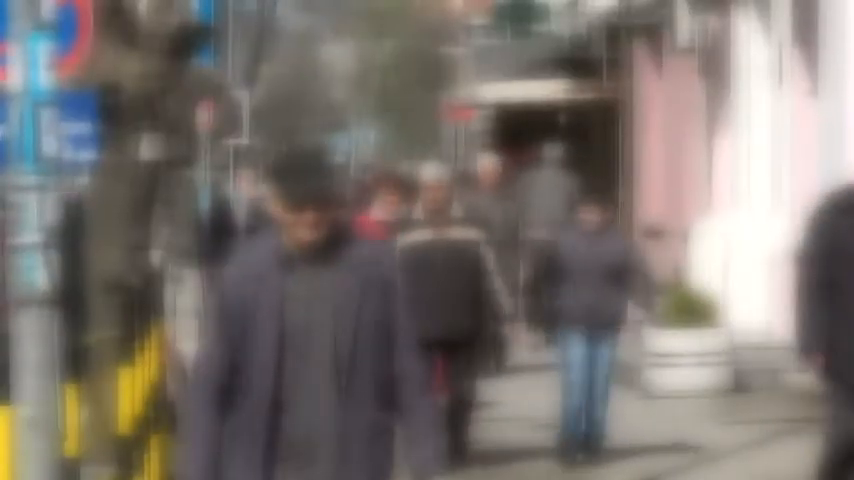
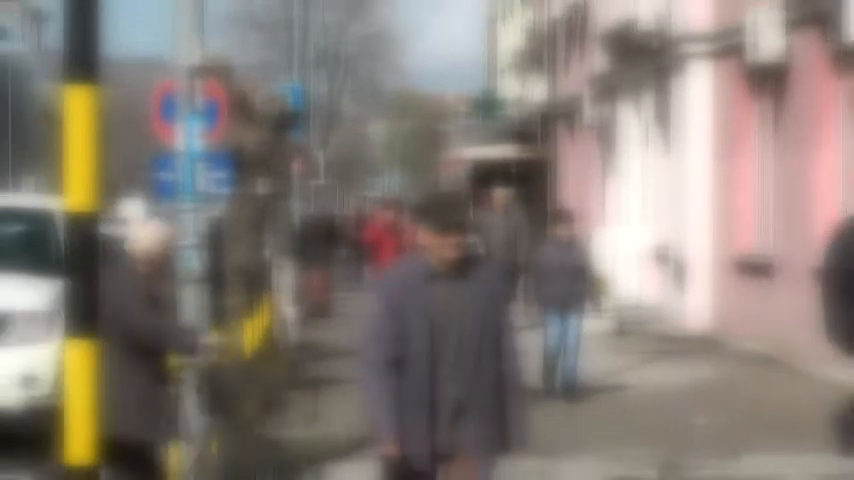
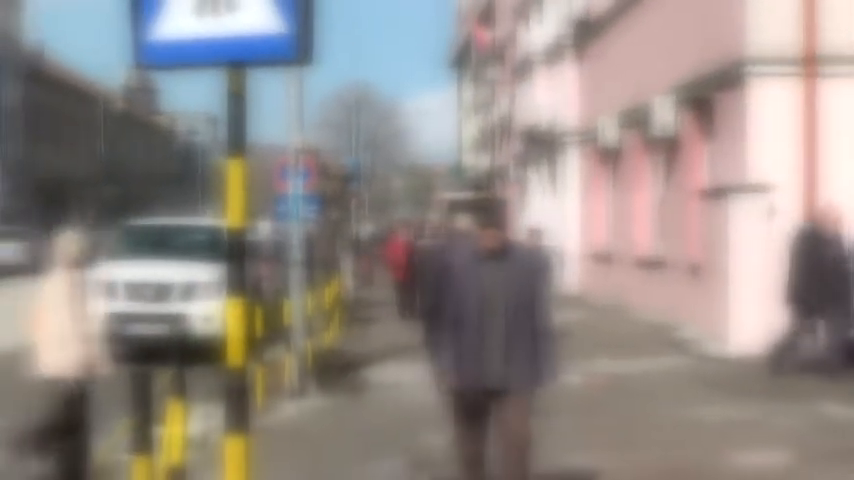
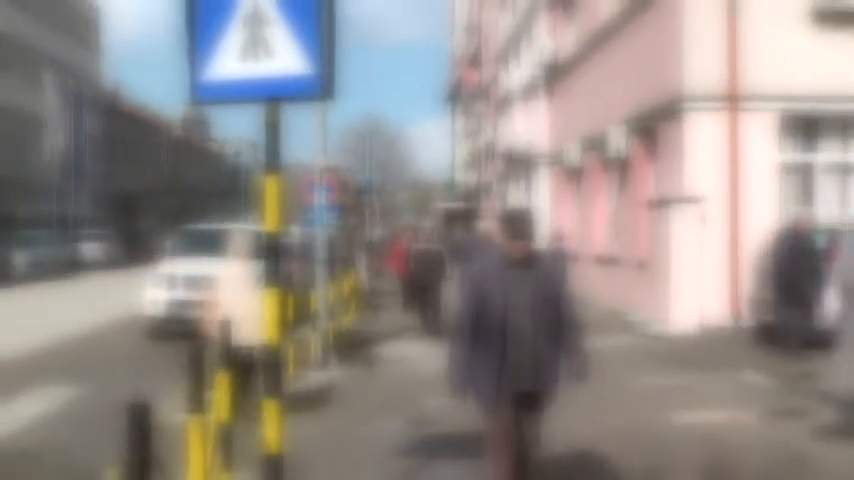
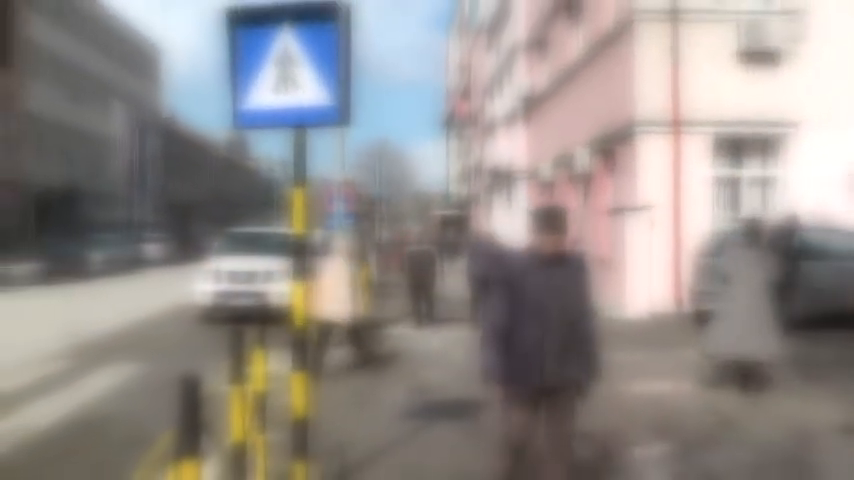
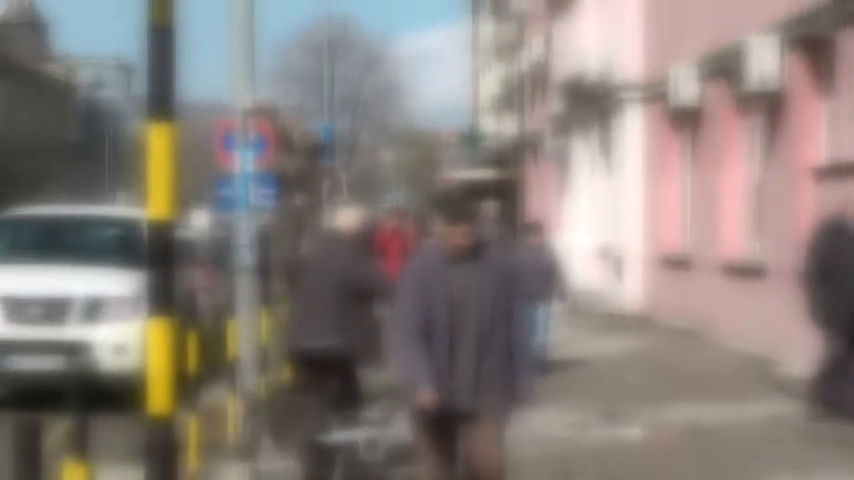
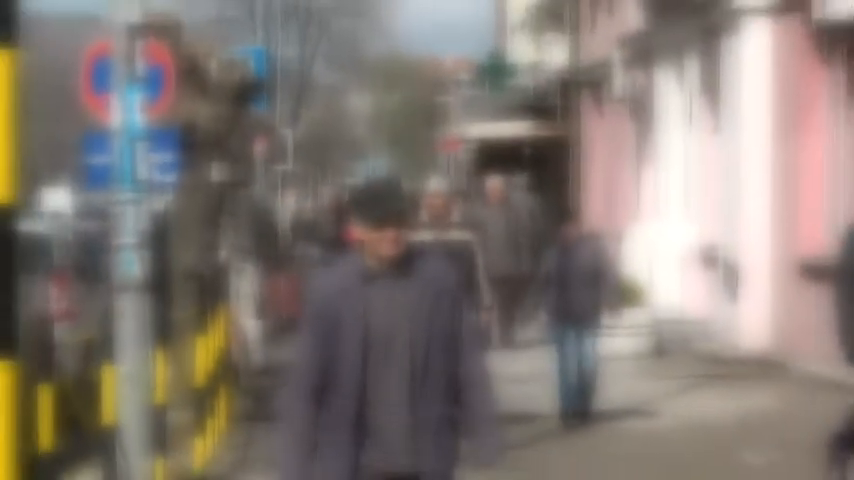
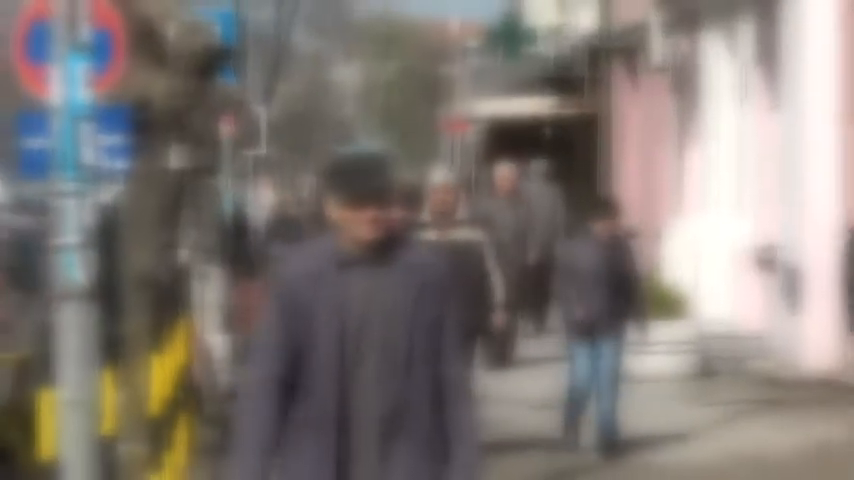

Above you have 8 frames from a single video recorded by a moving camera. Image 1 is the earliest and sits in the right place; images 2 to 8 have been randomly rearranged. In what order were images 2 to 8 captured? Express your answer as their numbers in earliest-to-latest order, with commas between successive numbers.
8, 7, 2, 6, 3, 4, 5
